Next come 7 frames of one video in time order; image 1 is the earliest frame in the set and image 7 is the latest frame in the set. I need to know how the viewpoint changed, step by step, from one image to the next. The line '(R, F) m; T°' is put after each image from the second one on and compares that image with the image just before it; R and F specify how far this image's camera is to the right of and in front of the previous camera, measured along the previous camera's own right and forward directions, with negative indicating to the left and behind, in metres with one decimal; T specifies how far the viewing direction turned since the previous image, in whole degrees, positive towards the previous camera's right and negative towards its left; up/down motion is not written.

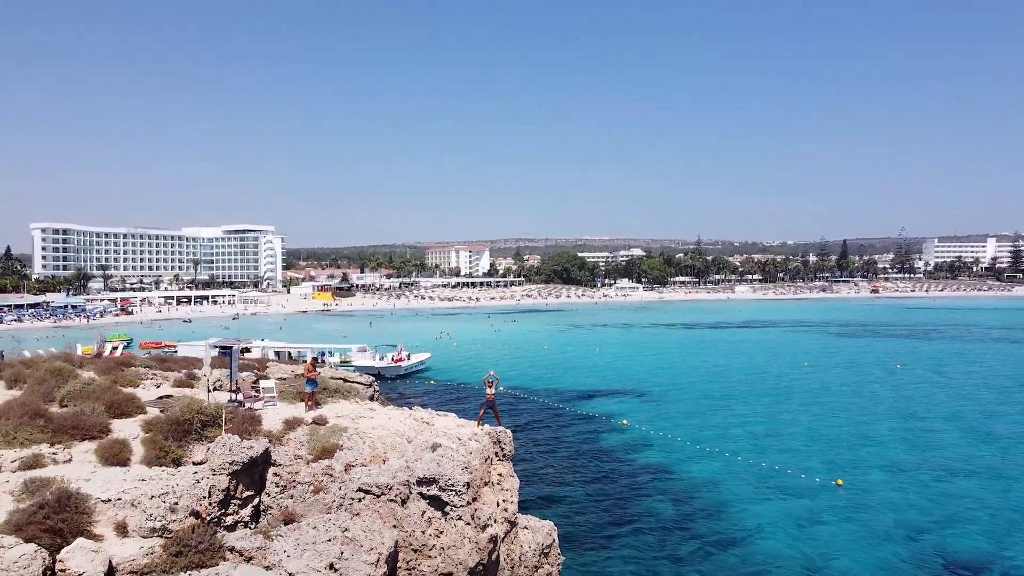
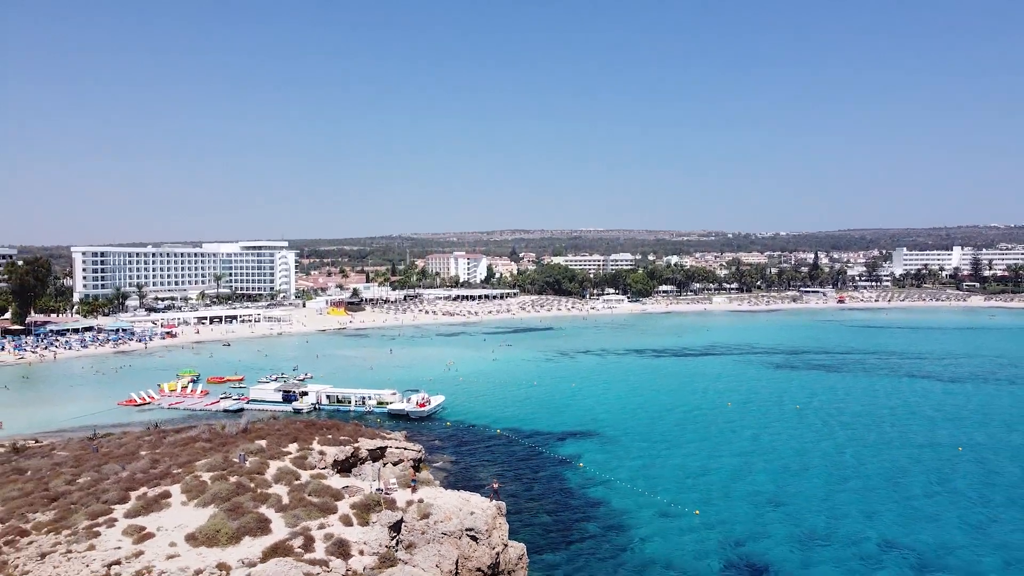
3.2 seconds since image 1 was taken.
(+0.1, -13.0) m; 0°
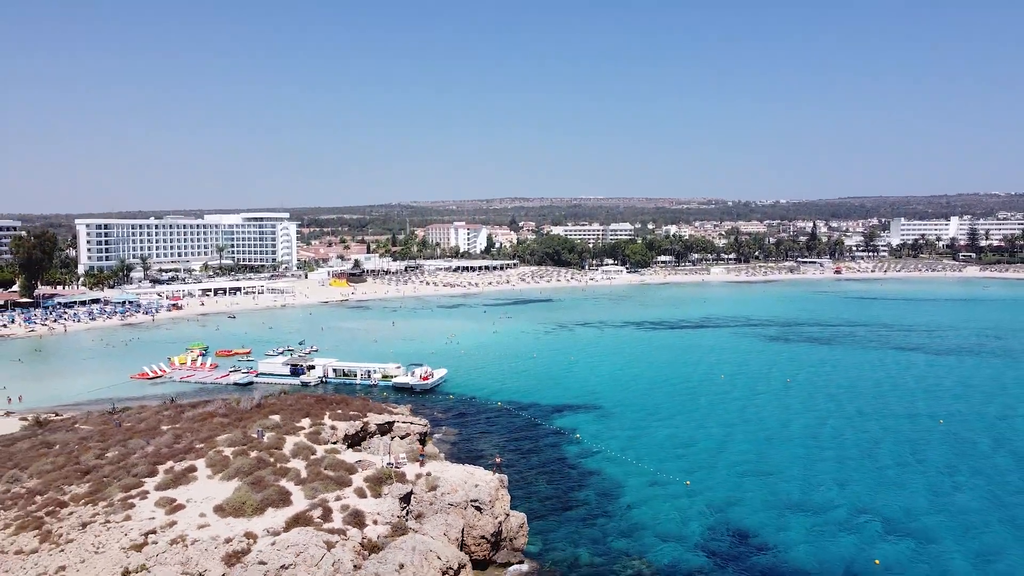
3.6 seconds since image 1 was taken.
(0.0, -1.6) m; 0°
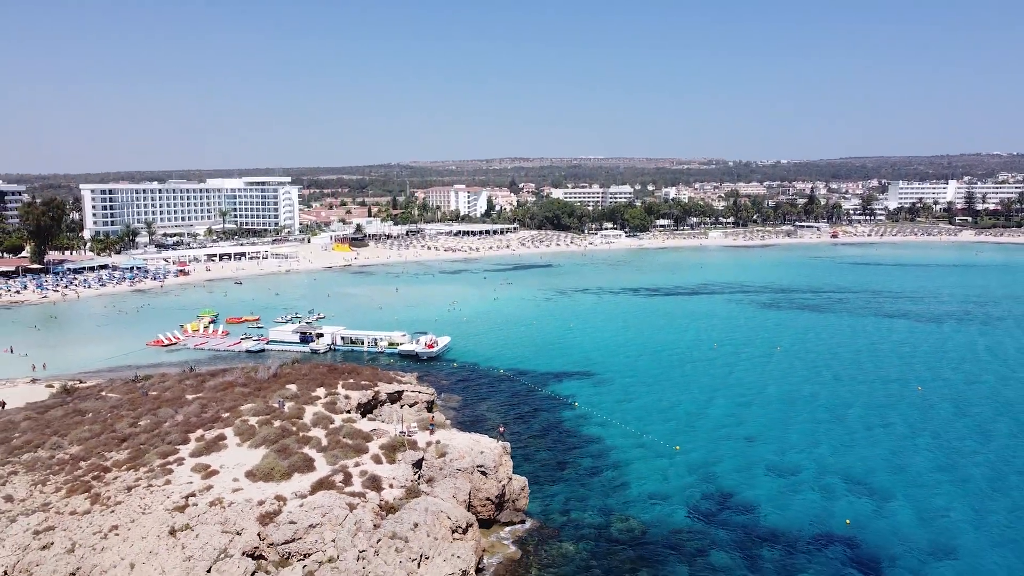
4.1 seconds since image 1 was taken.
(-0.1, -2.1) m; 0°
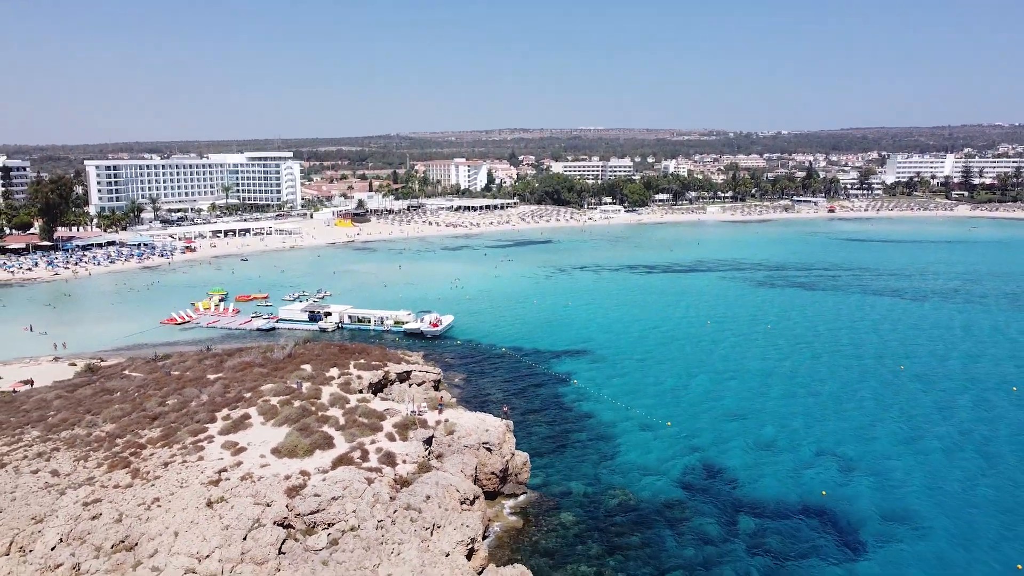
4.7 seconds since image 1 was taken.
(-0.1, -2.1) m; 0°
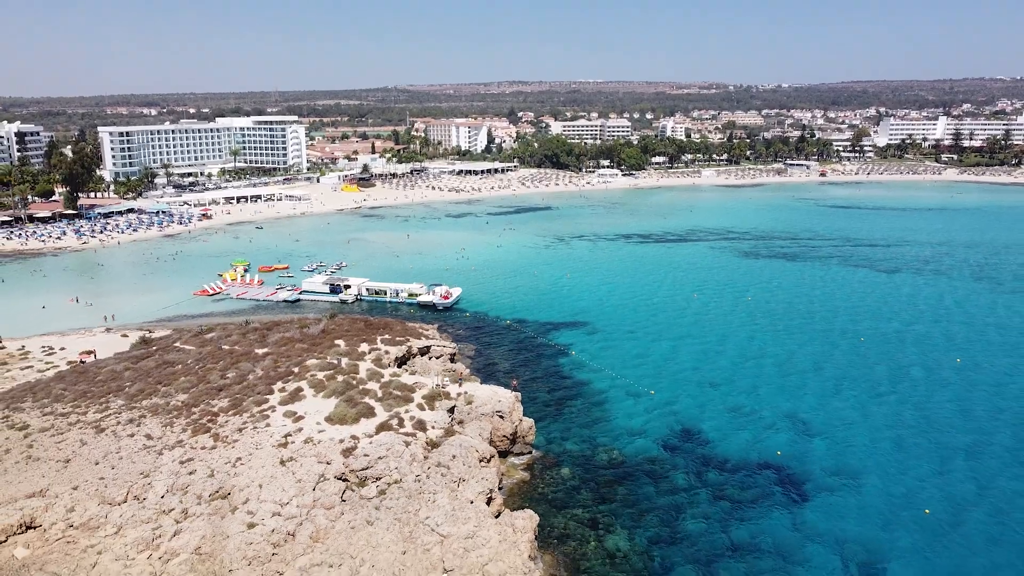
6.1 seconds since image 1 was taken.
(-0.5, -5.7) m; 0°
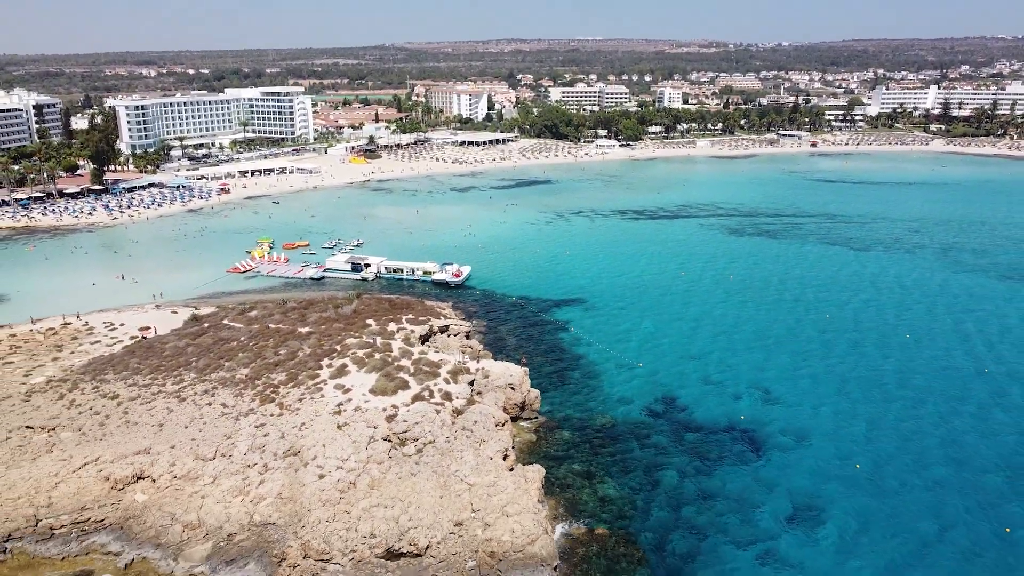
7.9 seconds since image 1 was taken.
(-0.6, -6.9) m; 0°
